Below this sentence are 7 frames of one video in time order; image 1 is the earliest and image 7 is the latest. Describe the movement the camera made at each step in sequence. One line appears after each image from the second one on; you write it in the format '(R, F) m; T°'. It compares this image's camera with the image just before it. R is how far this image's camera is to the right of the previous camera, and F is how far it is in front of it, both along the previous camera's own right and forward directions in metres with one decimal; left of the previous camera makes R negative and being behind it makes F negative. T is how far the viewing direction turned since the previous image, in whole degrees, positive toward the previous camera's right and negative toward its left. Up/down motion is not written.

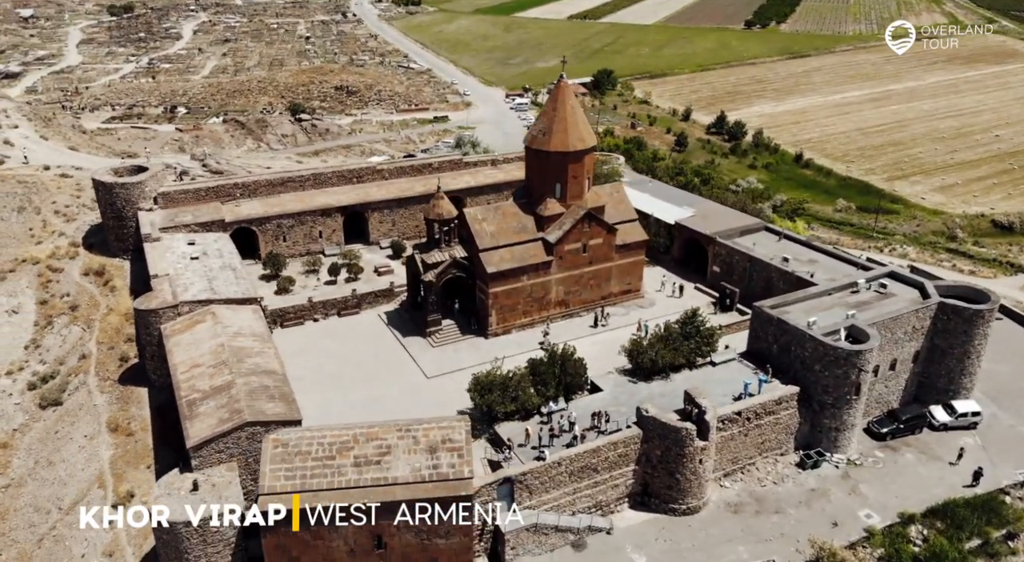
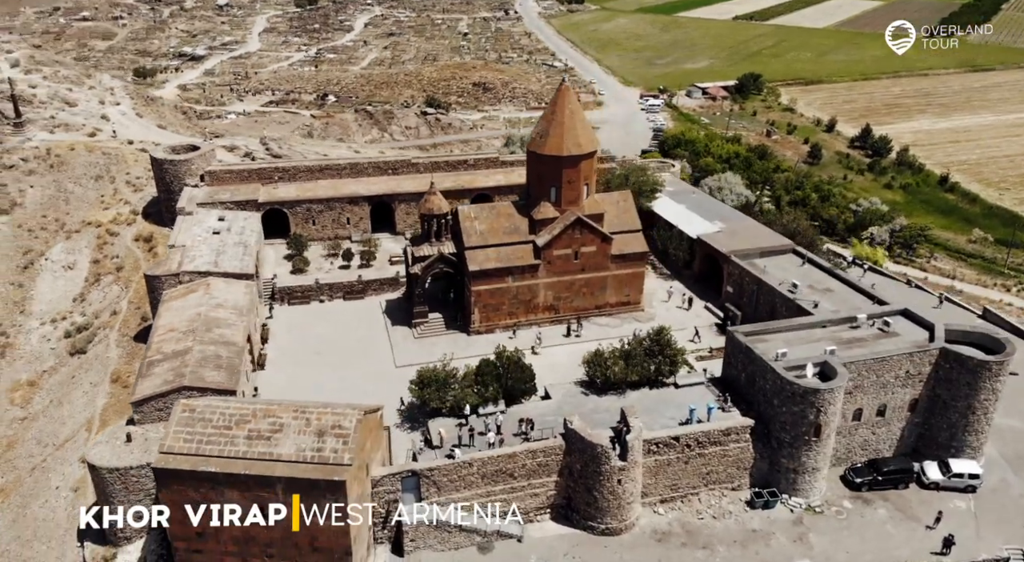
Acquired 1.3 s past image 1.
(+7.1, +0.6) m; -11°
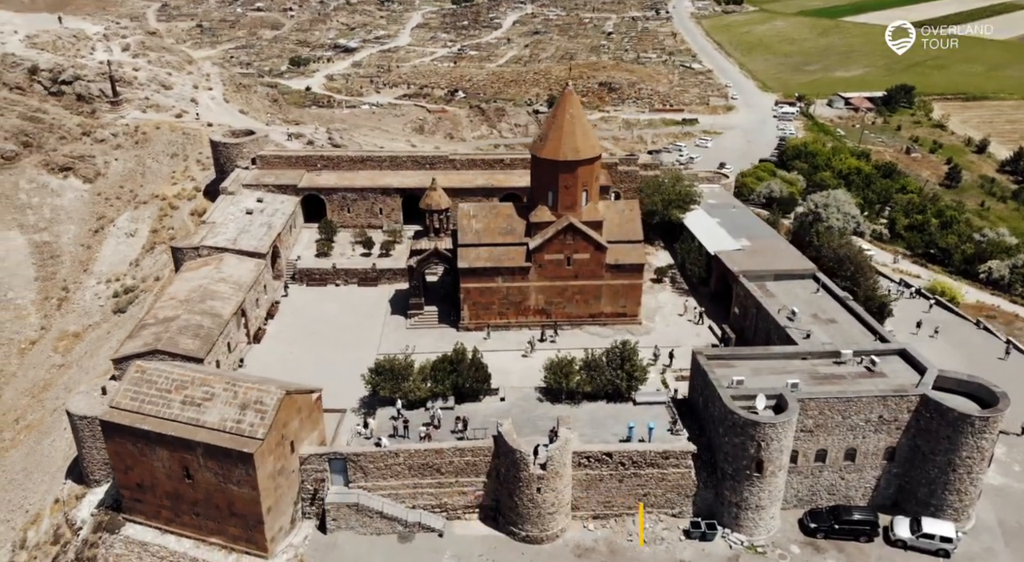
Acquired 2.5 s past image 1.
(+6.5, +0.4) m; -11°
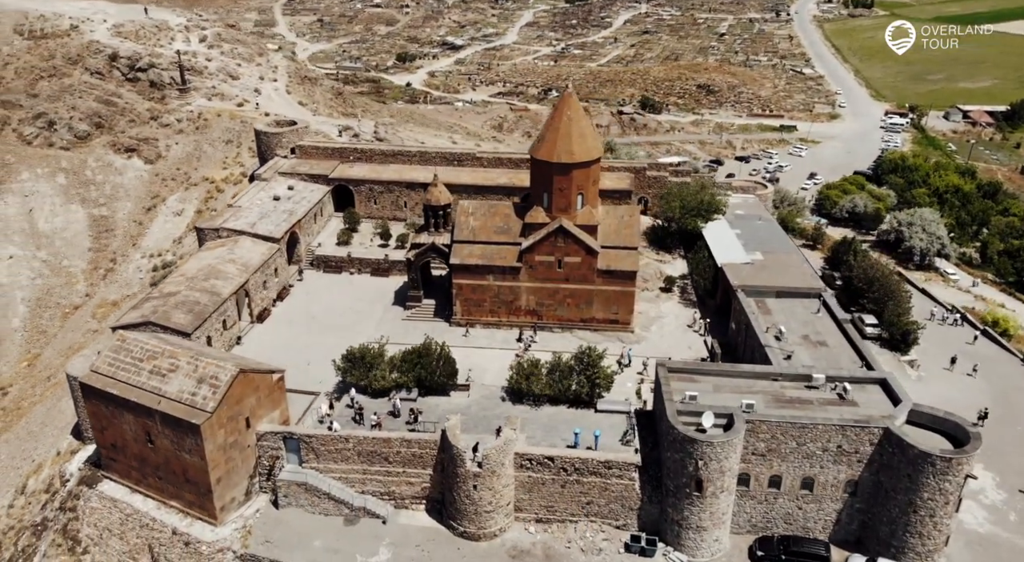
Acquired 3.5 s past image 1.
(+5.0, +0.2) m; -8°
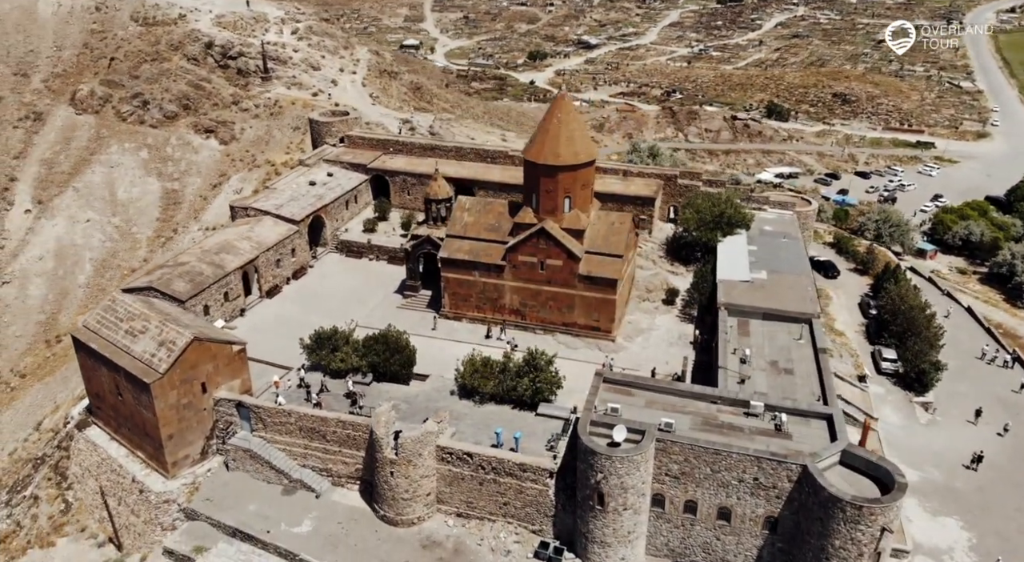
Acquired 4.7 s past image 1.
(+6.7, +0.4) m; -10°
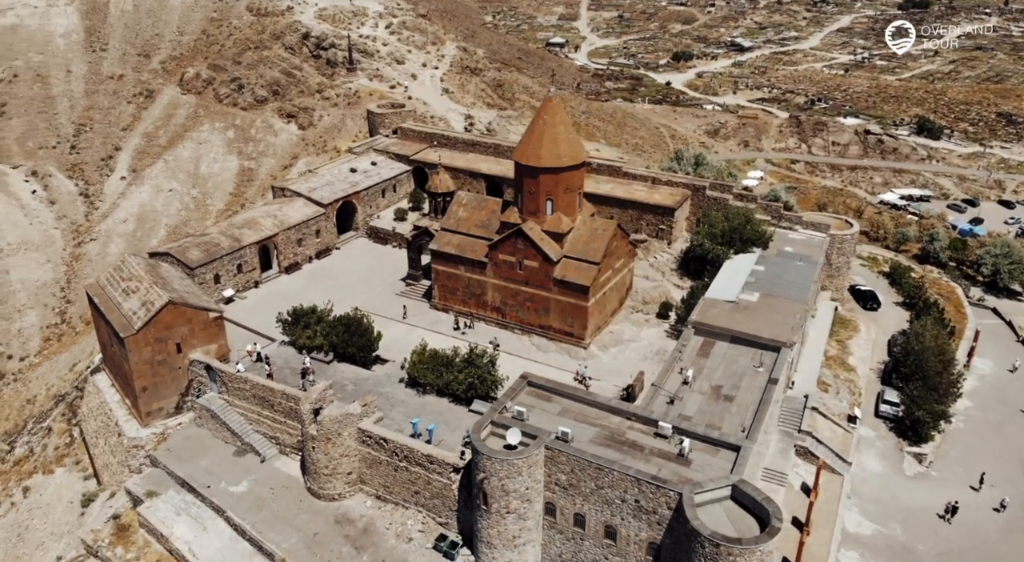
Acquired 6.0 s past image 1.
(+7.3, +0.5) m; -11°
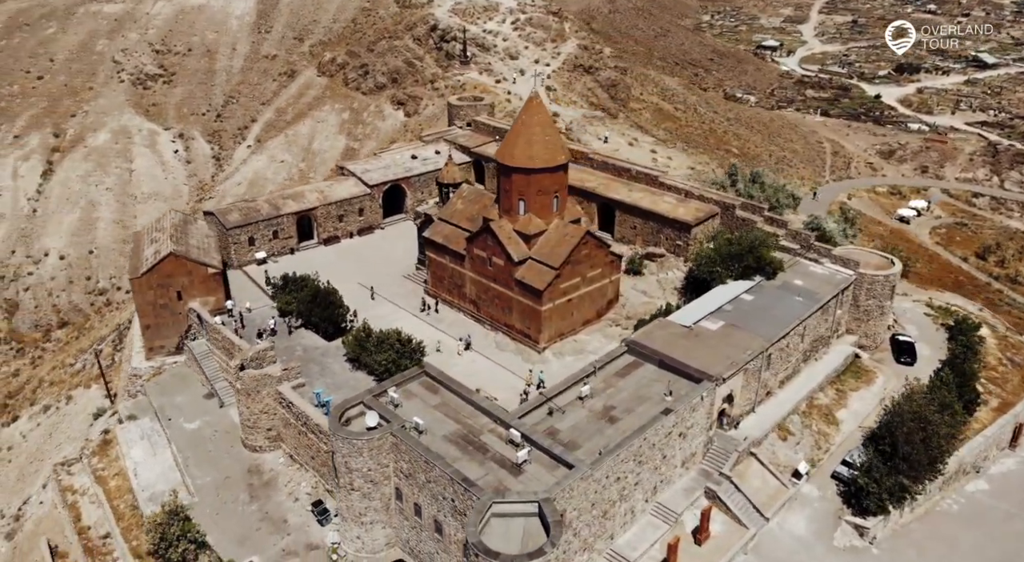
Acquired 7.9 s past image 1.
(+10.3, +1.0) m; -16°
